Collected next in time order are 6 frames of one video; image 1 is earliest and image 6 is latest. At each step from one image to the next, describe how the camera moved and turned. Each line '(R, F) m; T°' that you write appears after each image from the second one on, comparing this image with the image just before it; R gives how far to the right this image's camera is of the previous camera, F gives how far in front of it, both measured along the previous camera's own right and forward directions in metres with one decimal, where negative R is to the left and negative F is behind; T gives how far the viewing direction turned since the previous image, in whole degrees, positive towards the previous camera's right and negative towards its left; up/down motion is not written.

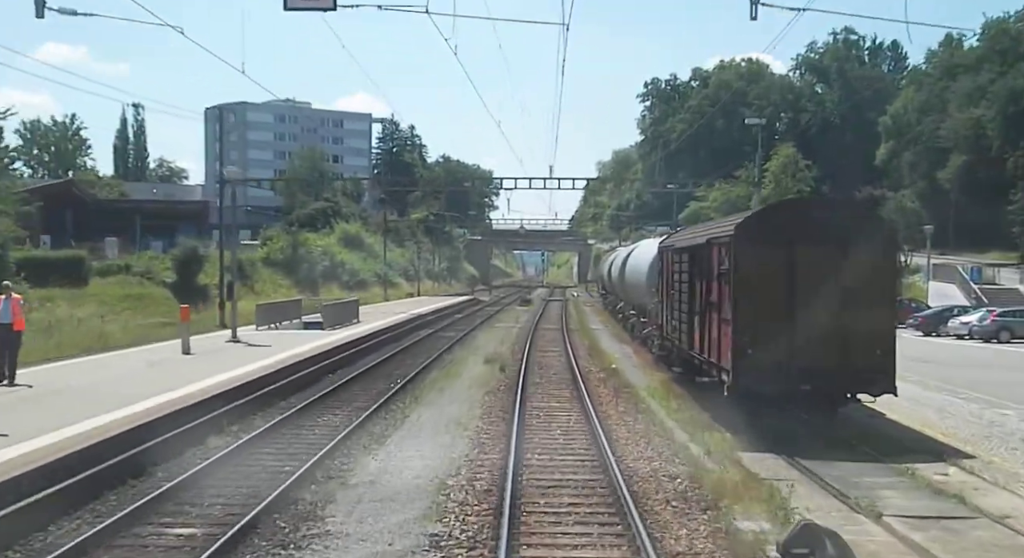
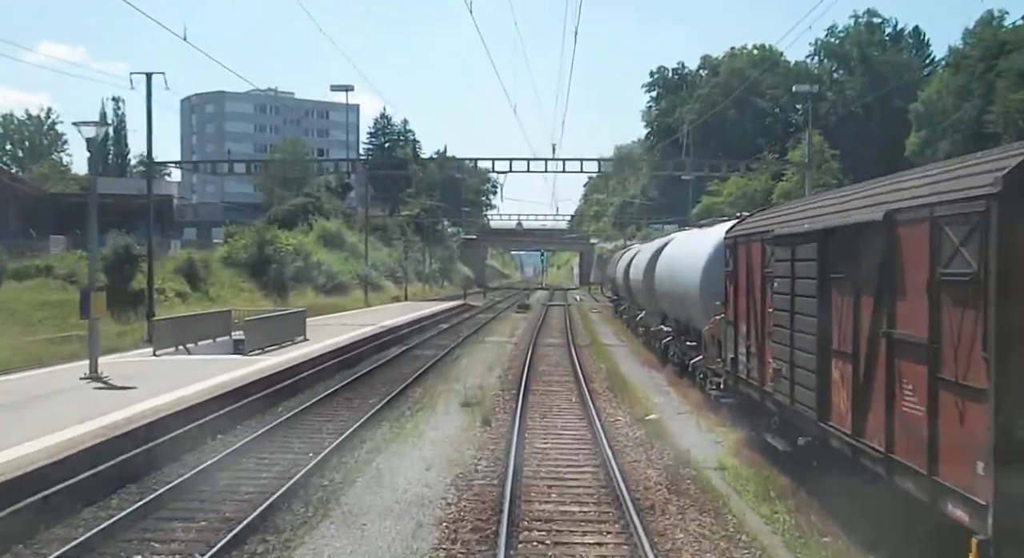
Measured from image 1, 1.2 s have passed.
(+0.1, +5.4) m; 0°
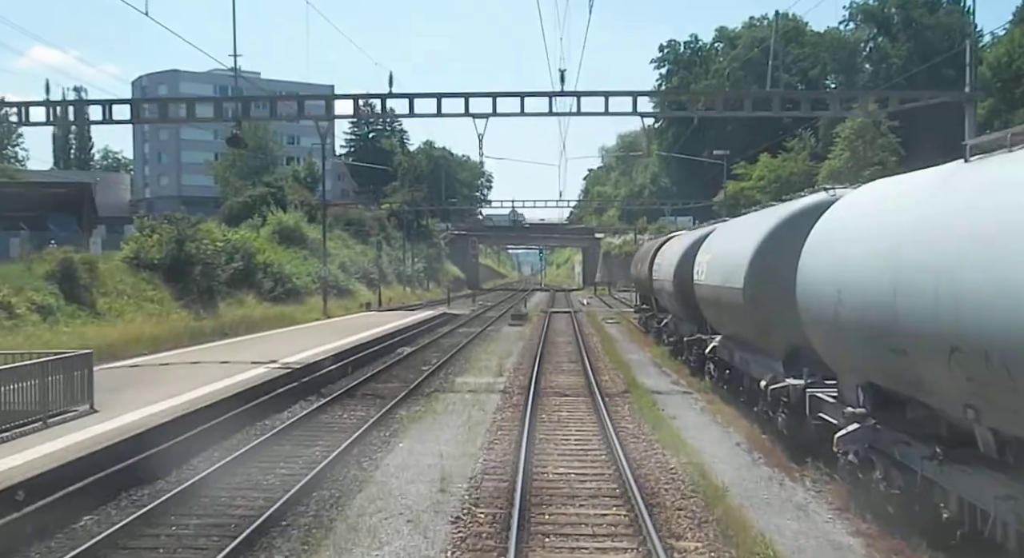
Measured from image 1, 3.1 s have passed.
(+0.2, +8.7) m; 0°
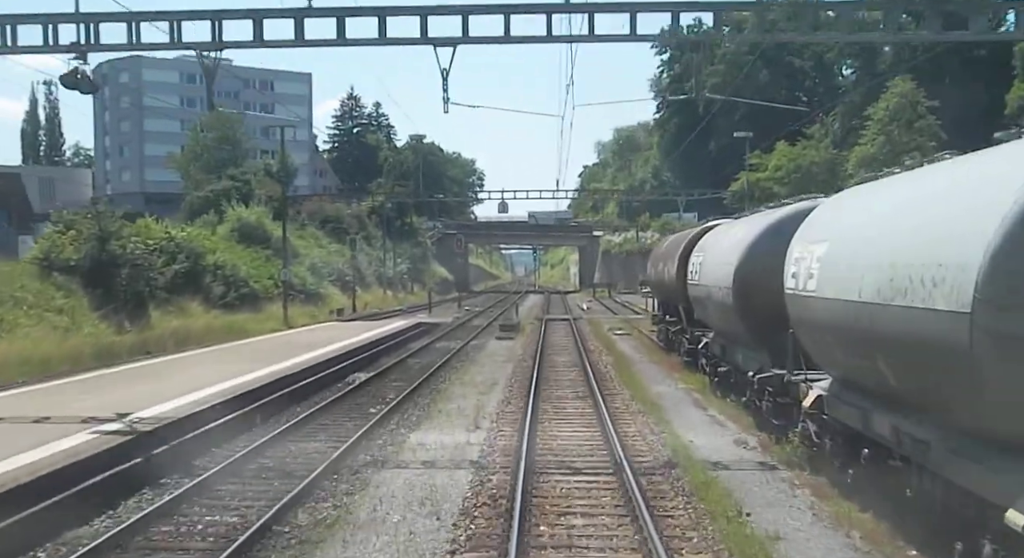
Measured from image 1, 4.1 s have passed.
(+0.2, +5.0) m; 0°
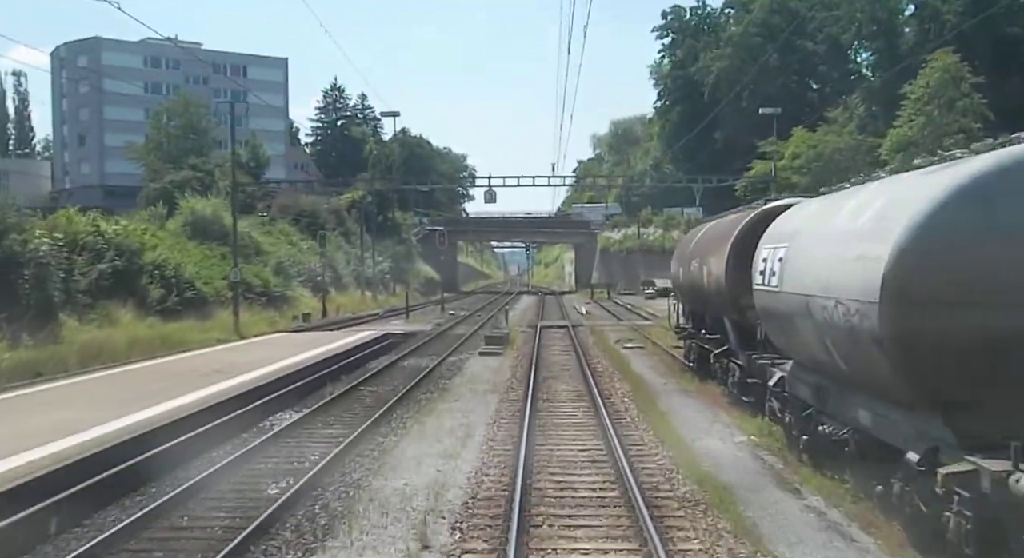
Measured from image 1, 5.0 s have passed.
(+0.1, +4.5) m; 0°
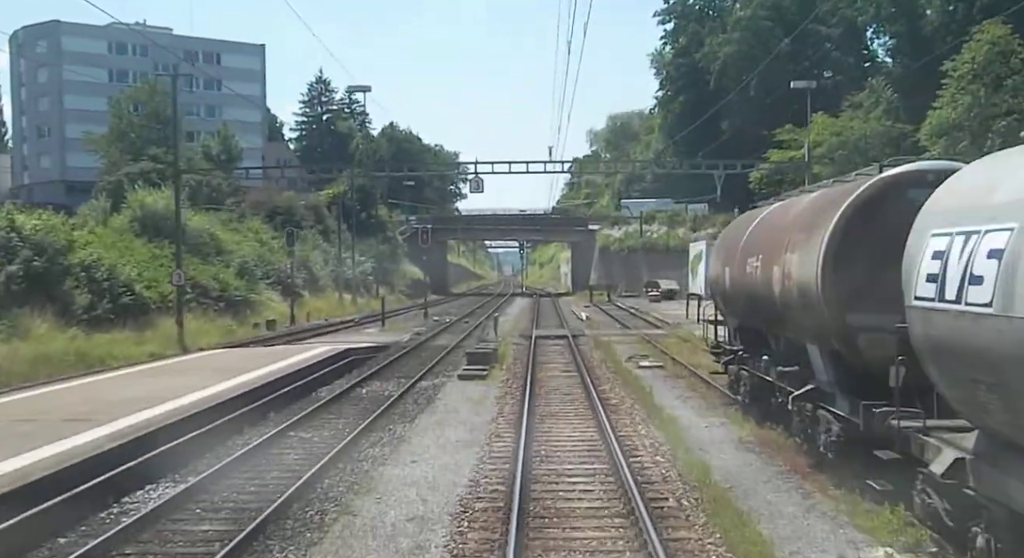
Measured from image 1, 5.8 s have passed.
(+0.1, +3.9) m; 0°
